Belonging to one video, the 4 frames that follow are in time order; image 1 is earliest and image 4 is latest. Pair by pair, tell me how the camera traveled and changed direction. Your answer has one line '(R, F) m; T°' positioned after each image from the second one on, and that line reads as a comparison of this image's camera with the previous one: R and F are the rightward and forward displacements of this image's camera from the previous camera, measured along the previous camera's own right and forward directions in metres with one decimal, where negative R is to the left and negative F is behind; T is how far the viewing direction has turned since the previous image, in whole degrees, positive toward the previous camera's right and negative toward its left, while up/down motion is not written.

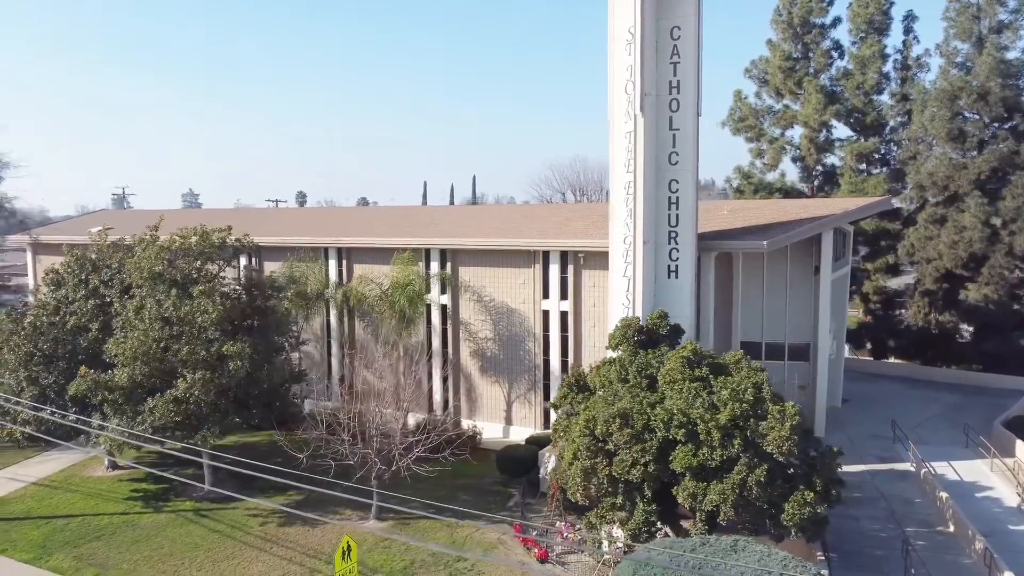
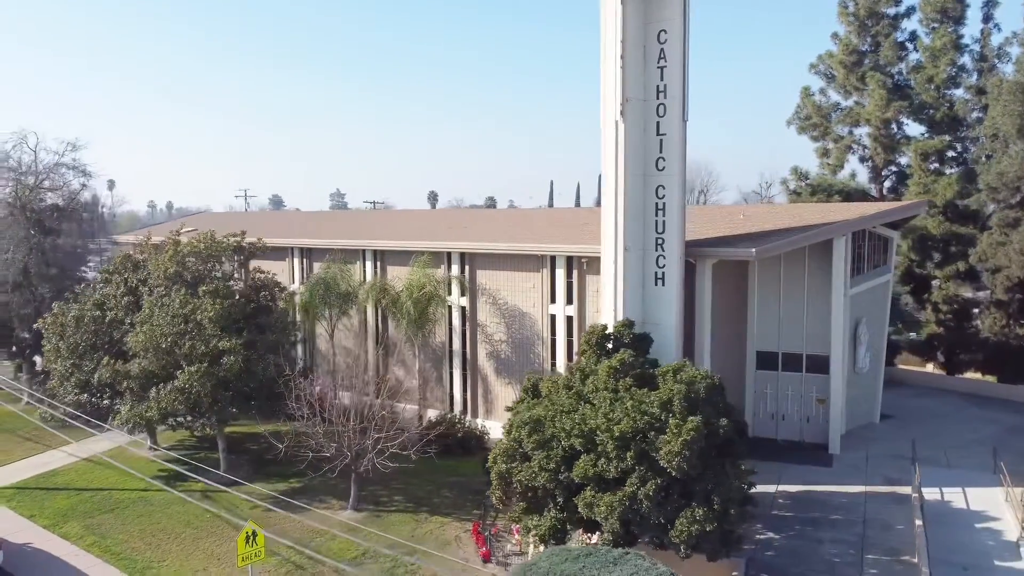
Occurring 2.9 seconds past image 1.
(+3.4, 0.0) m; -10°
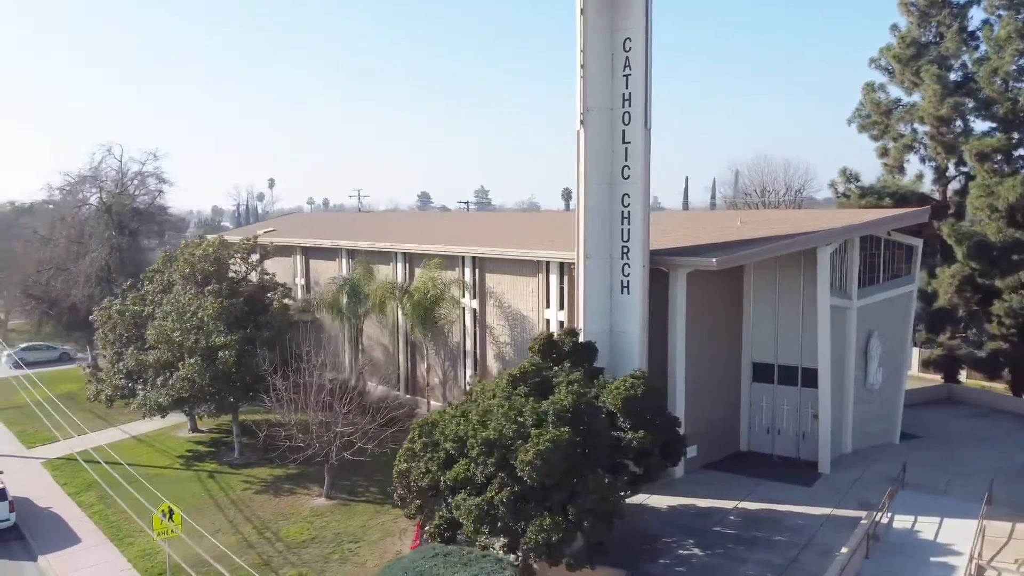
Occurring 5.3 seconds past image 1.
(+3.9, -0.2) m; -10°
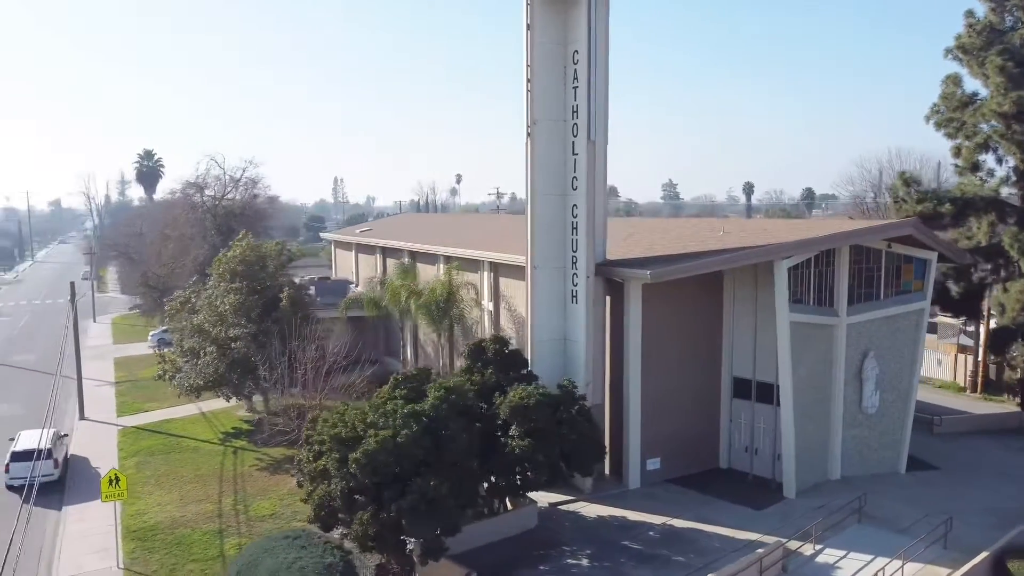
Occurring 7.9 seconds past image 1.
(+5.3, -0.2) m; -13°
